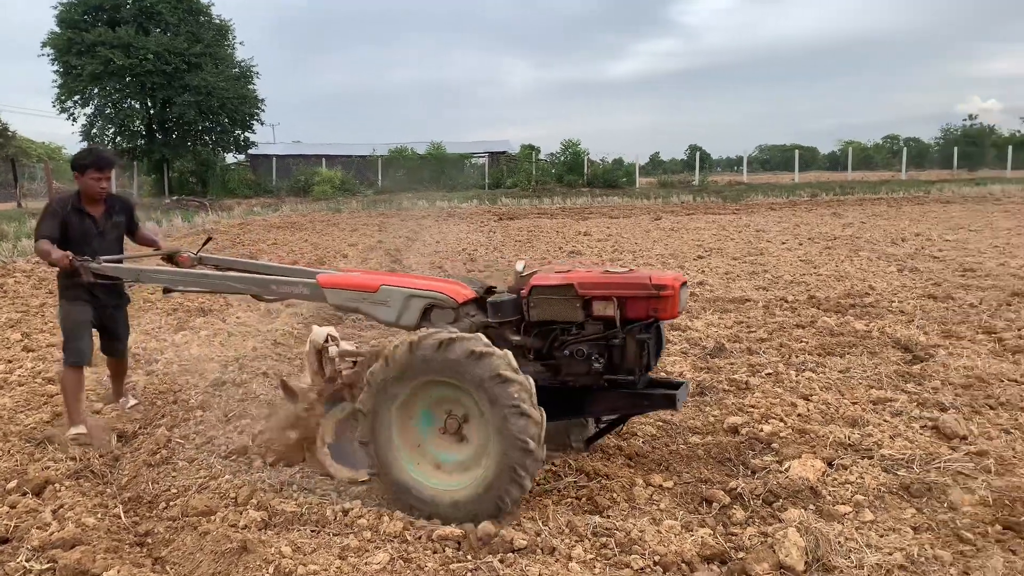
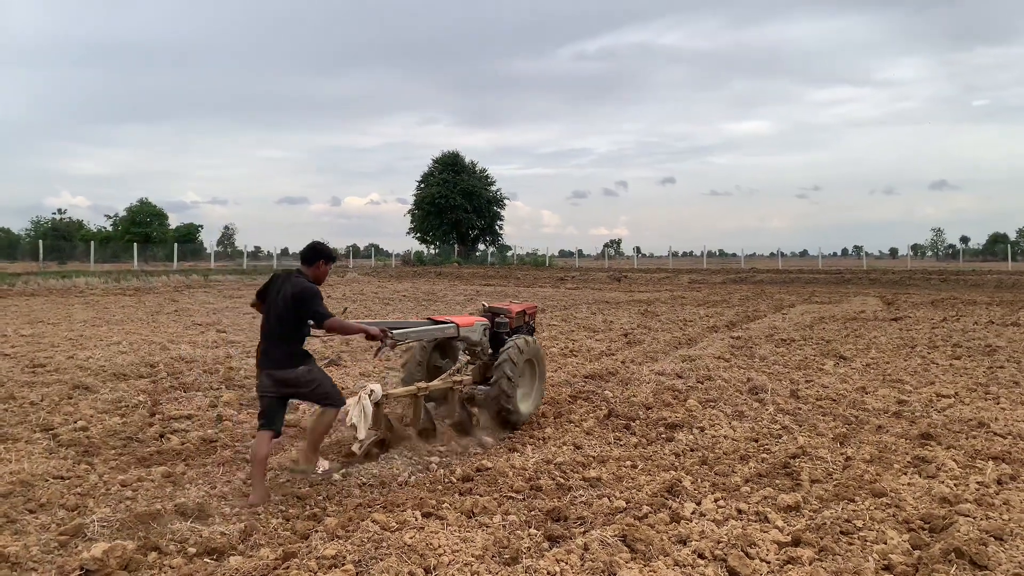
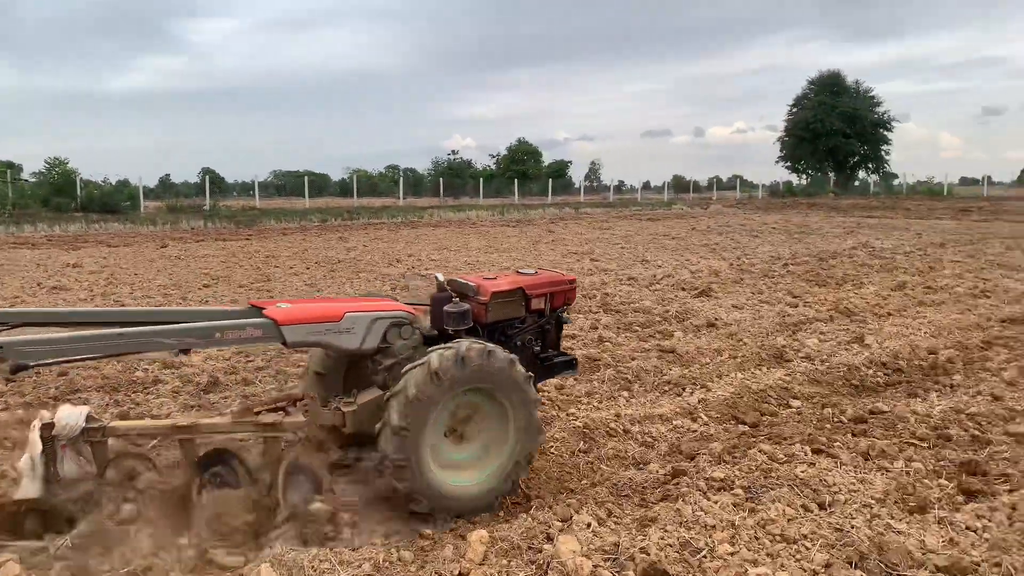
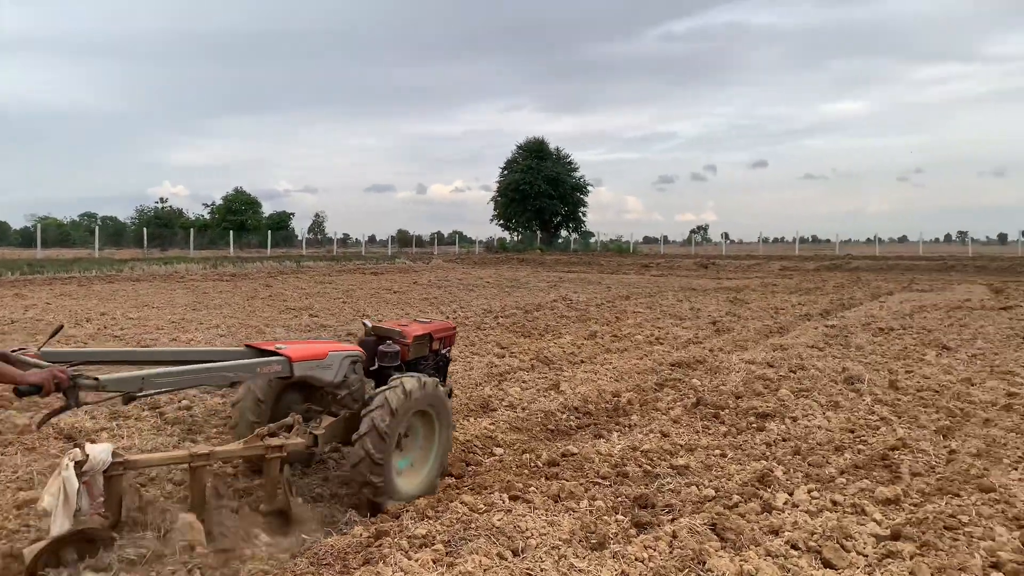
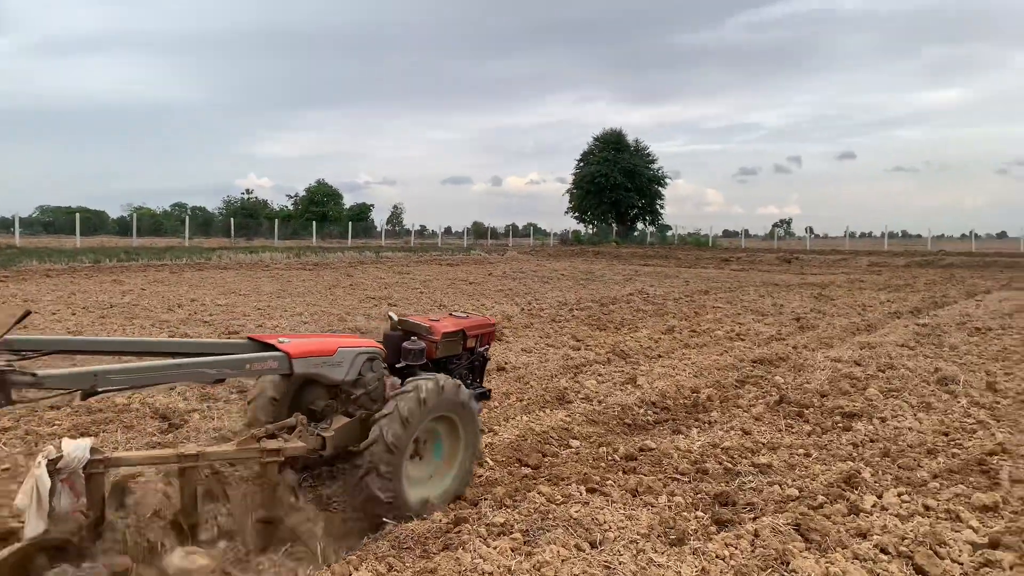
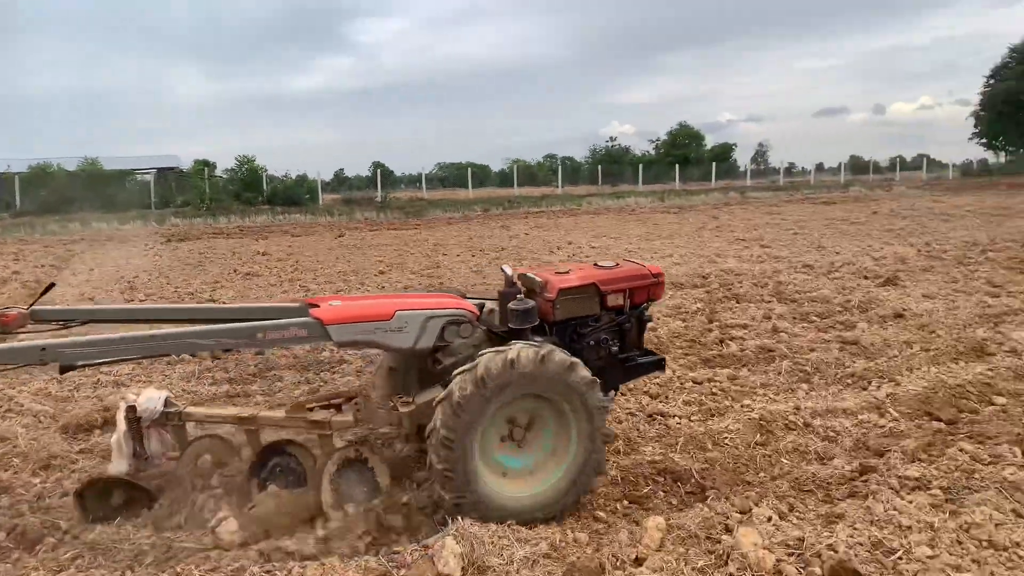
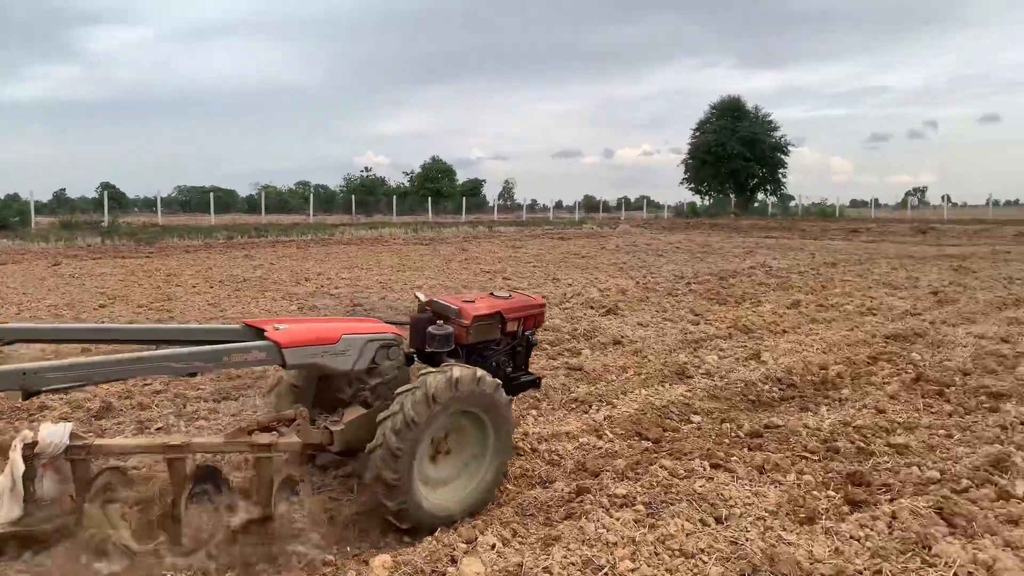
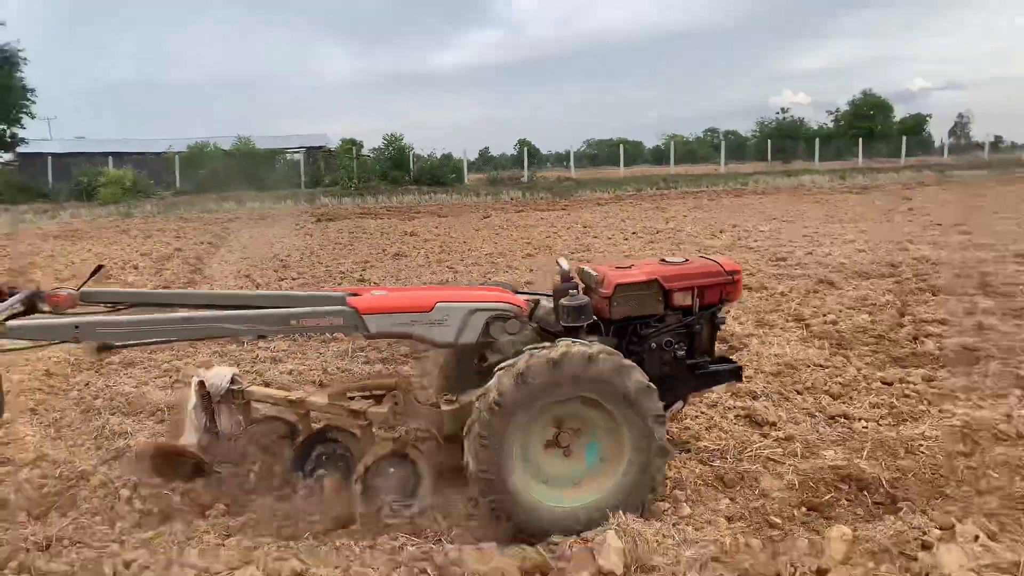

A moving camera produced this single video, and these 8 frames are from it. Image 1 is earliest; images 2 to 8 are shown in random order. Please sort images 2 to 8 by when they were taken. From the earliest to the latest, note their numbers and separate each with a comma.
8, 6, 3, 7, 5, 4, 2
